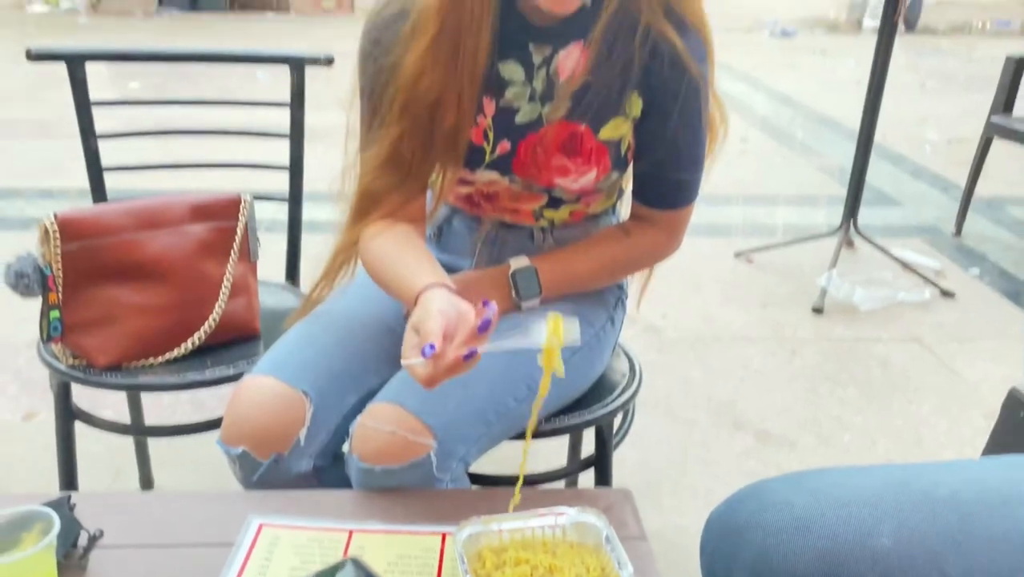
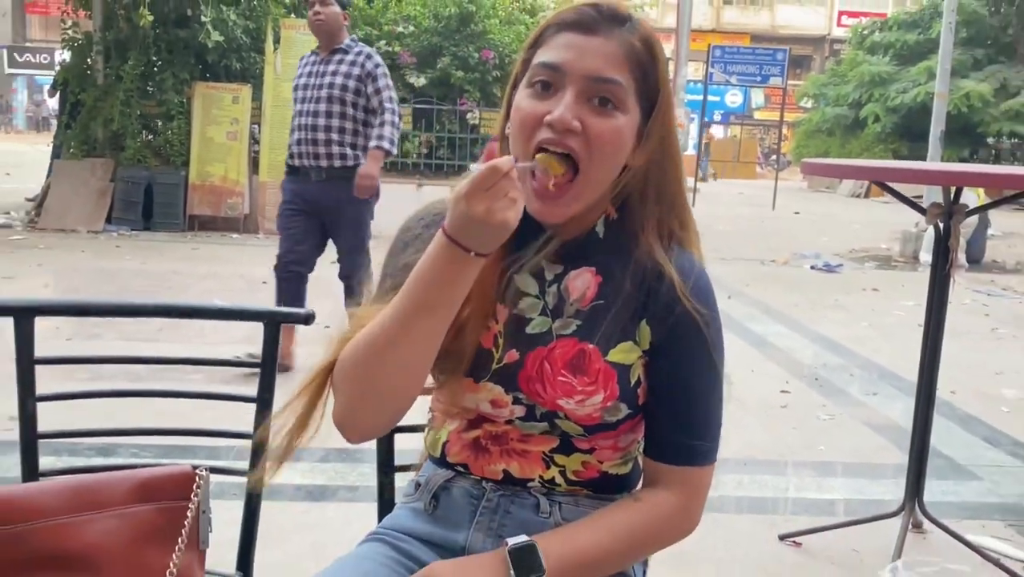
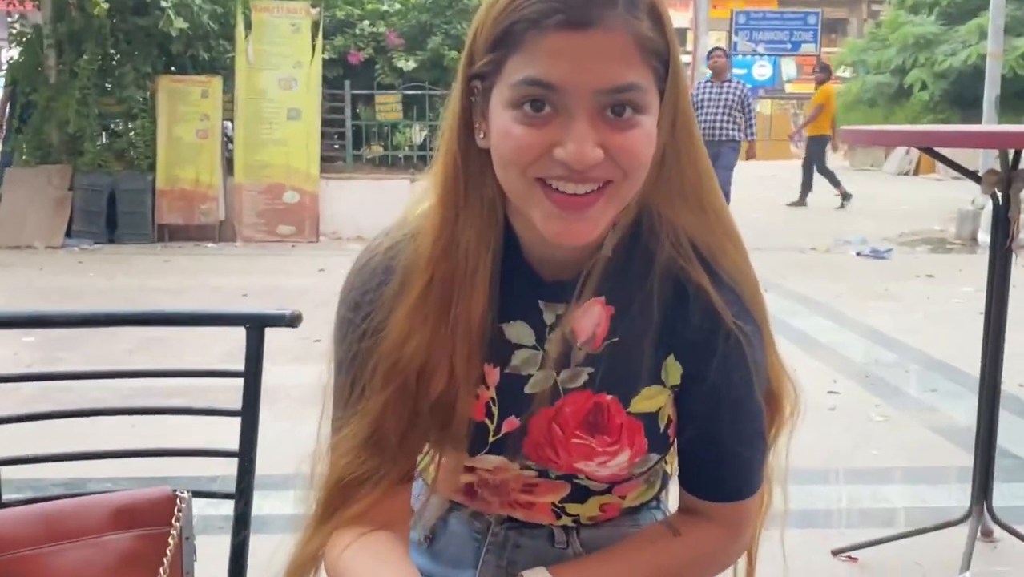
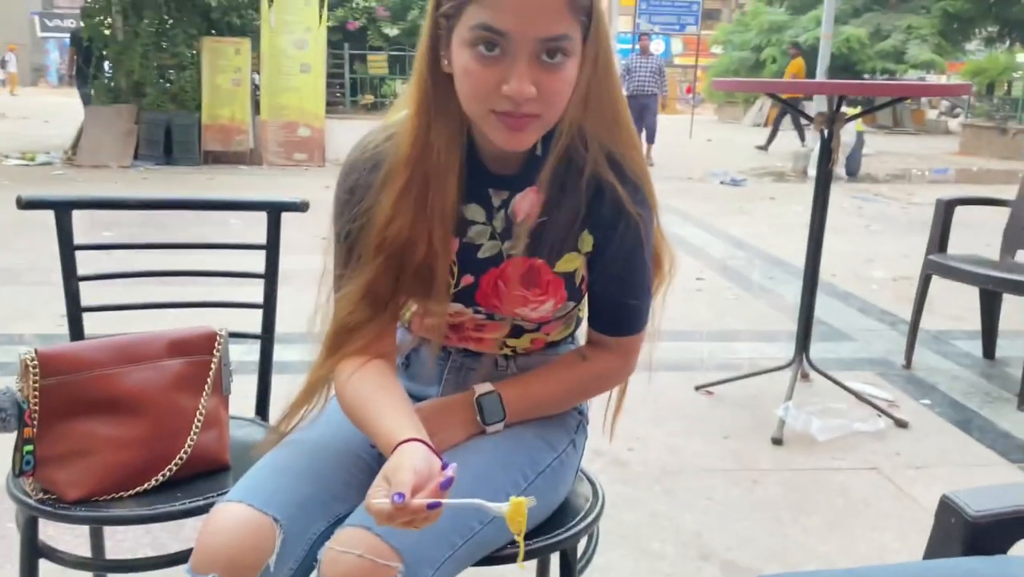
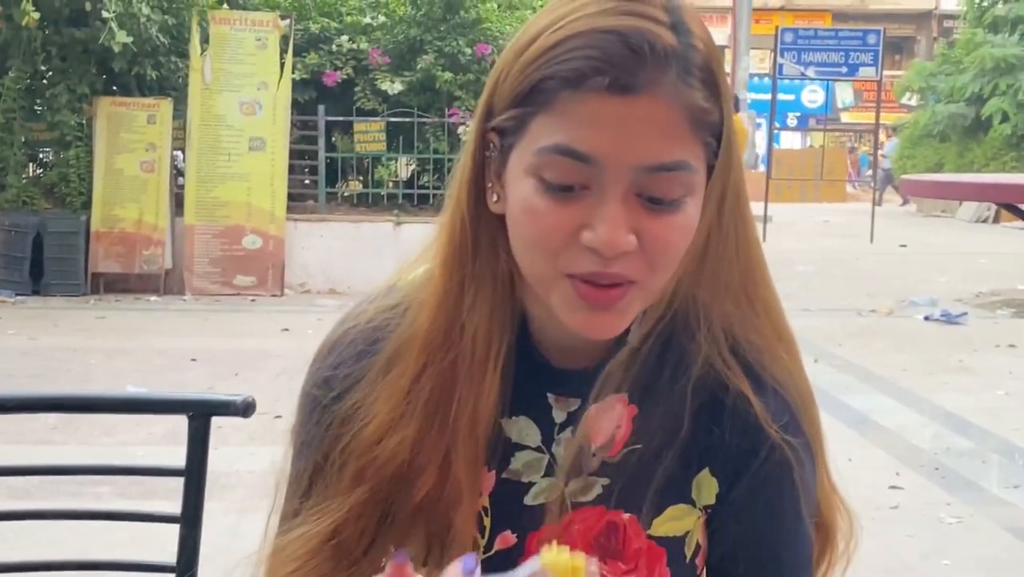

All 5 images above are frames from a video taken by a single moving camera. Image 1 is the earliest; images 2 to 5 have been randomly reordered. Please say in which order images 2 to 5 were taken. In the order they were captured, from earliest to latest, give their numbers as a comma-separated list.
4, 3, 5, 2
